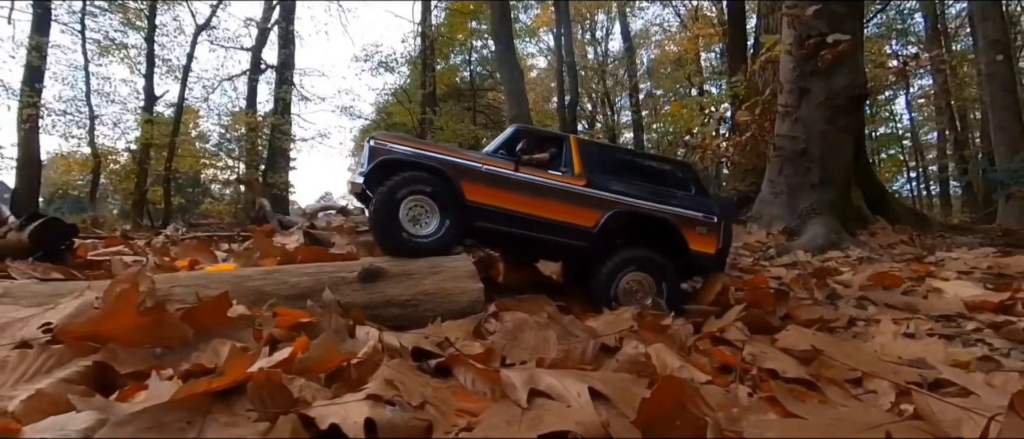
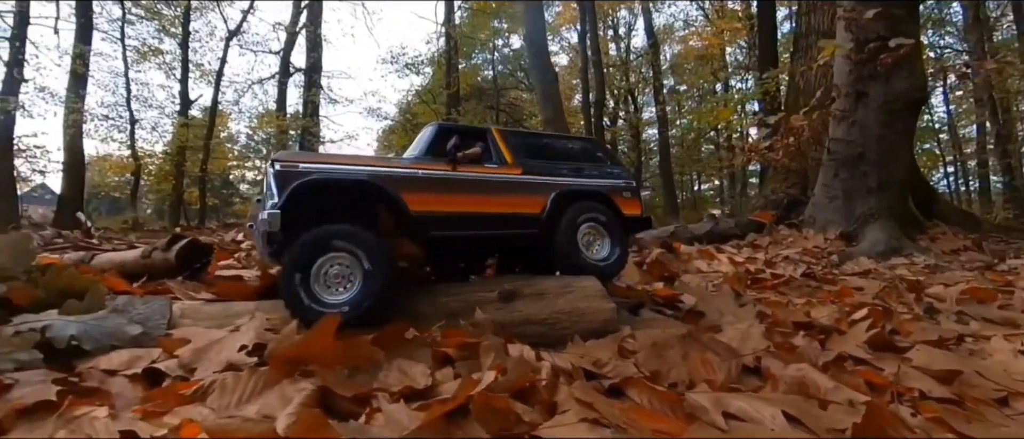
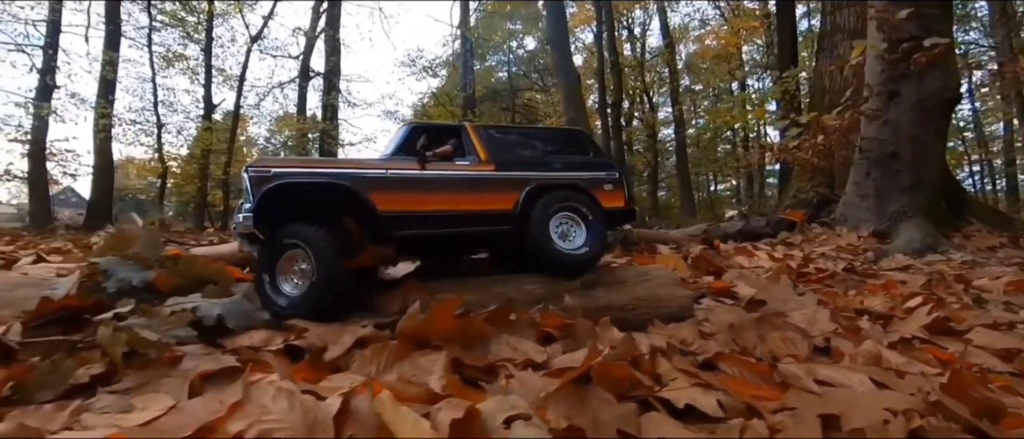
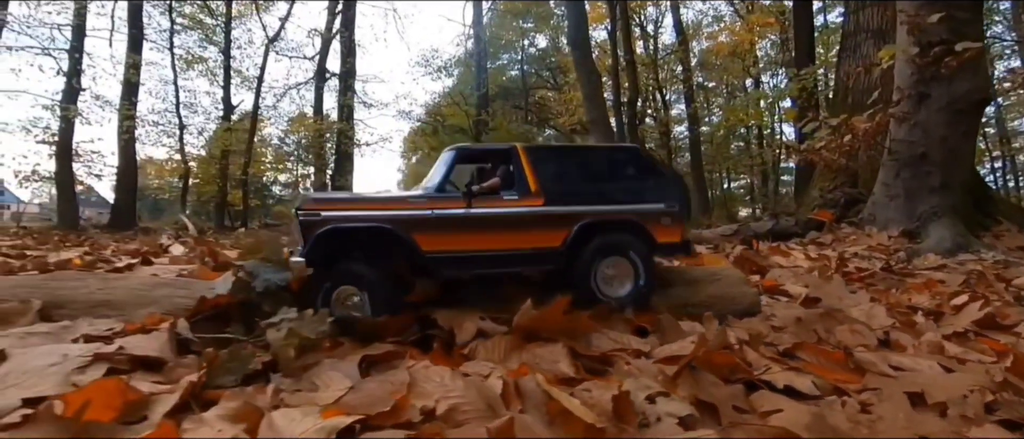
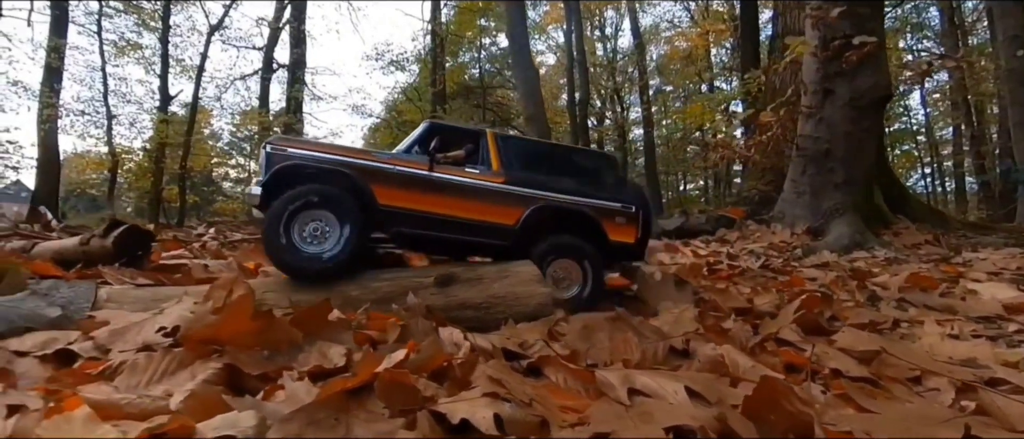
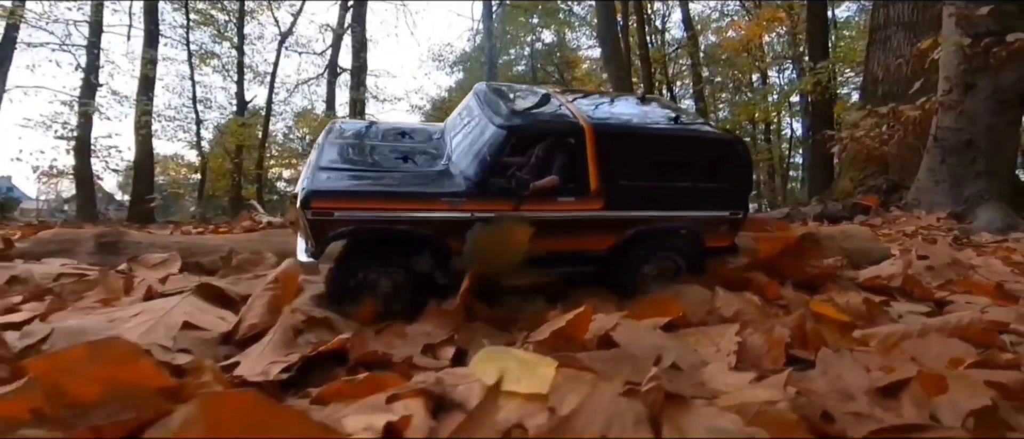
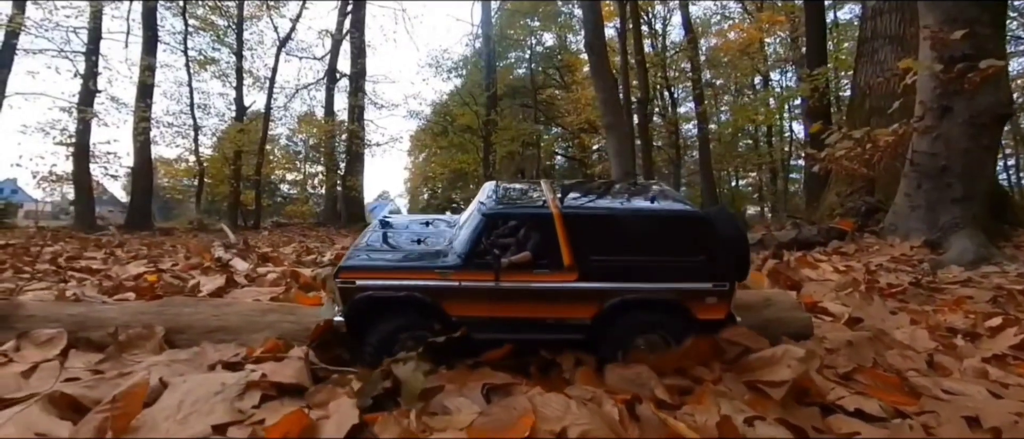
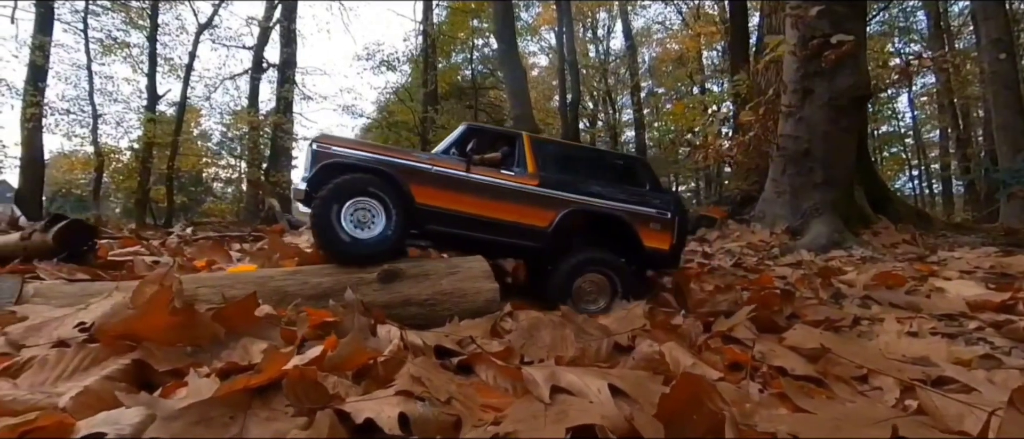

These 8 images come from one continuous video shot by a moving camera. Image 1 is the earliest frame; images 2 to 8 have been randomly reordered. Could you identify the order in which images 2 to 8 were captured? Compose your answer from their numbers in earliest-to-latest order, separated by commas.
8, 5, 2, 3, 4, 7, 6
